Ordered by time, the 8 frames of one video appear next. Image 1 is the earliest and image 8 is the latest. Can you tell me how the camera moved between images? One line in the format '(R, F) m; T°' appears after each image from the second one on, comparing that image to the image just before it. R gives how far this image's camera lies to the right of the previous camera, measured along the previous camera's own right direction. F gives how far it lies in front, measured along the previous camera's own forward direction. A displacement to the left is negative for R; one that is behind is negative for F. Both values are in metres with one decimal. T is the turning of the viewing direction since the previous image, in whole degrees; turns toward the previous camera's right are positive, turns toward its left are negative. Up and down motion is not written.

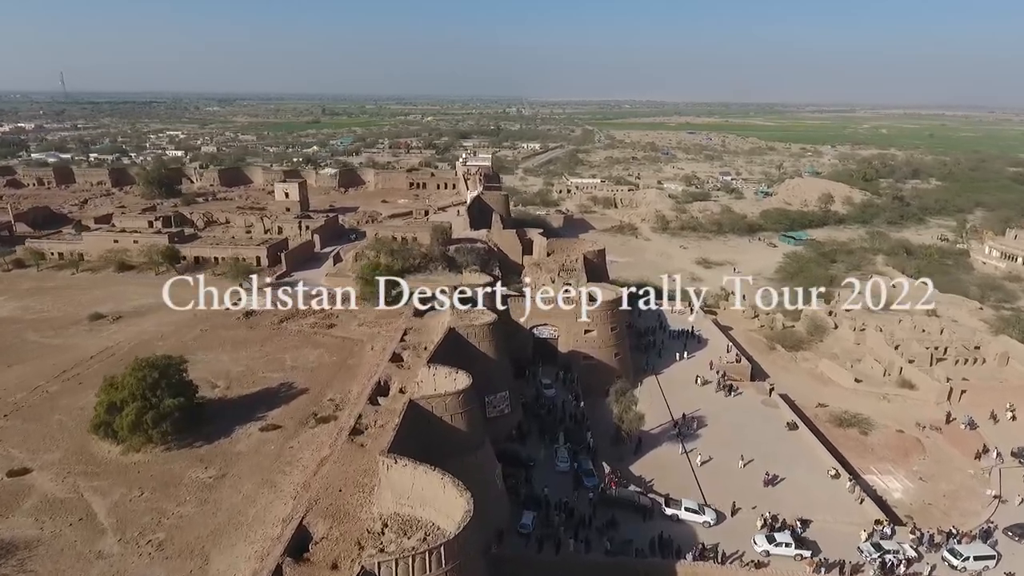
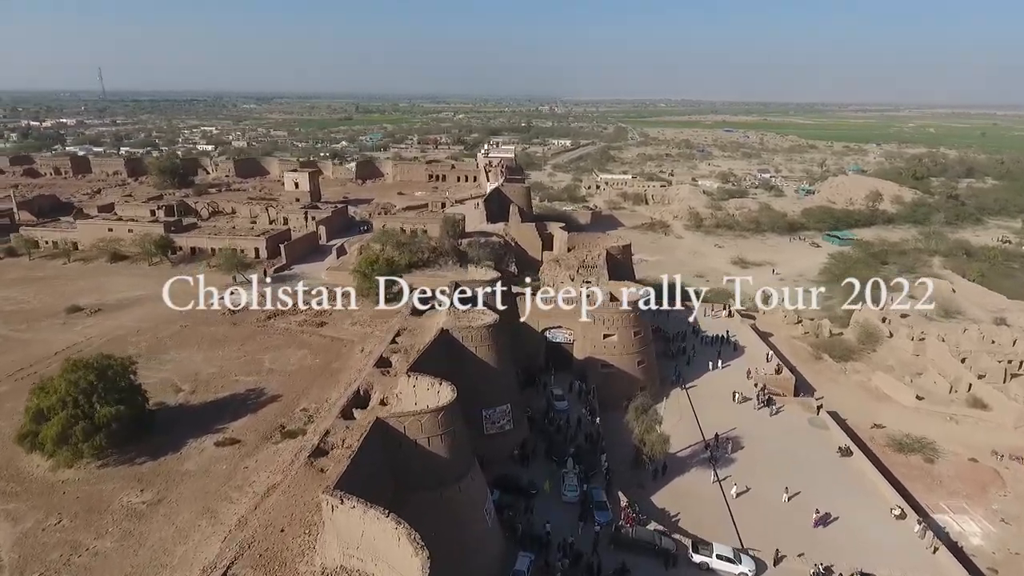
(+0.9, +3.4) m; -3°
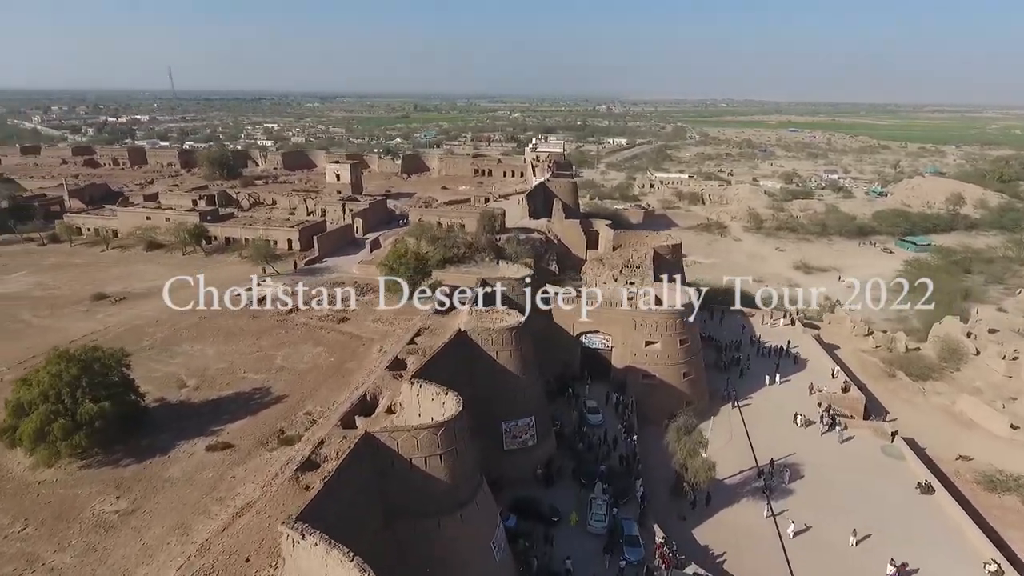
(+0.7, +2.3) m; -5°
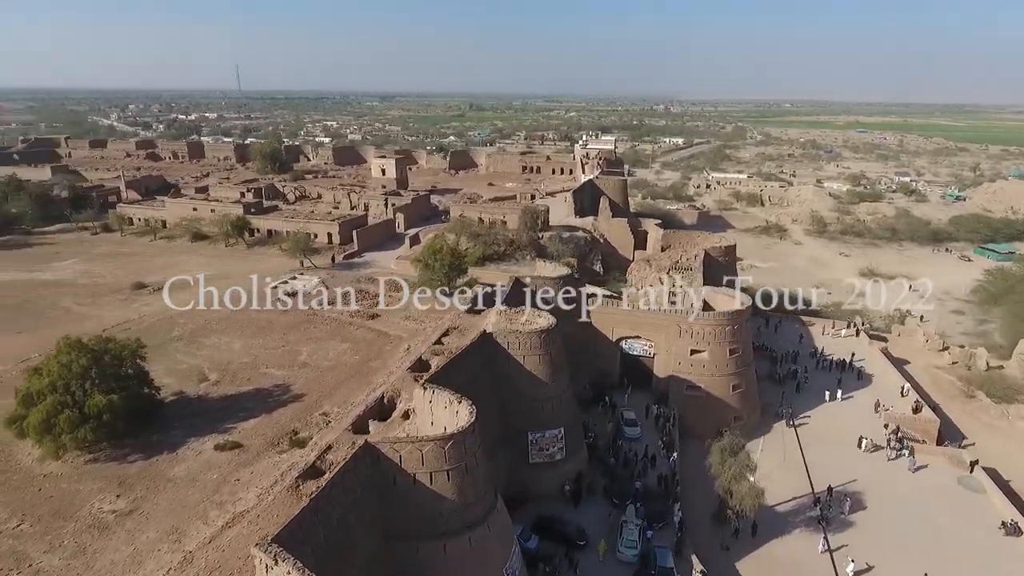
(+0.6, +1.4) m; -5°
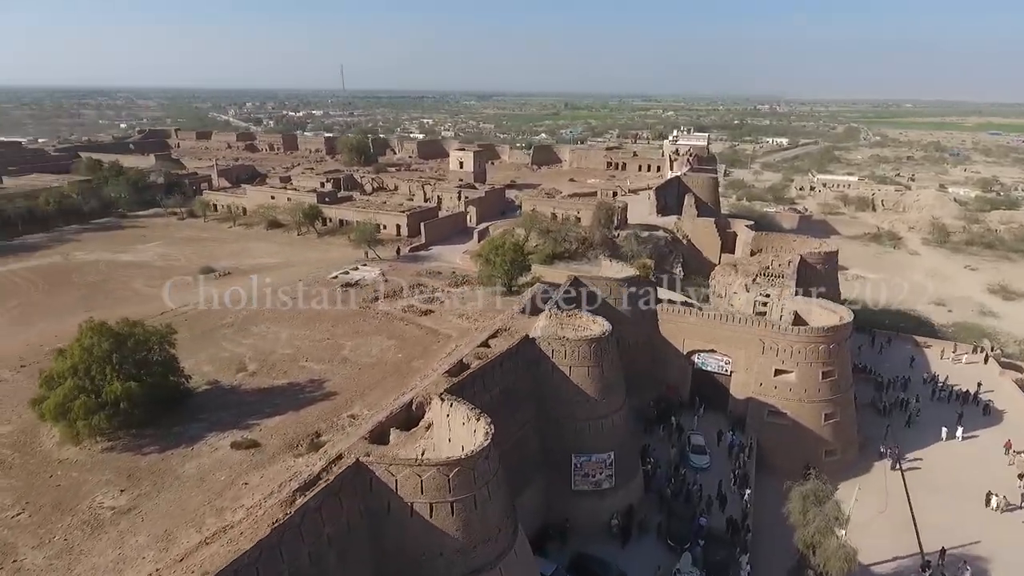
(+0.9, +2.1) m; -8°
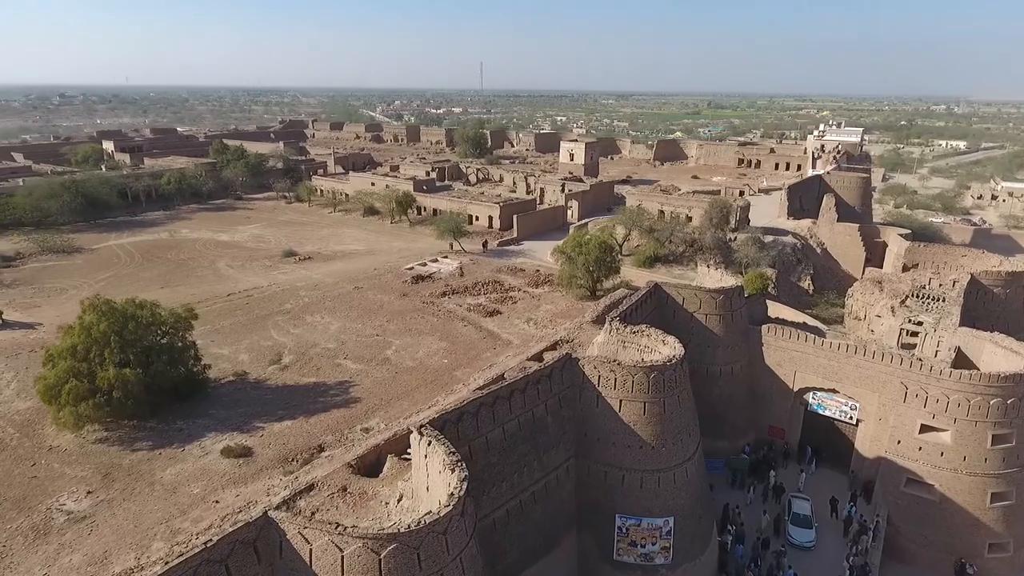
(+1.6, +3.2) m; -12°
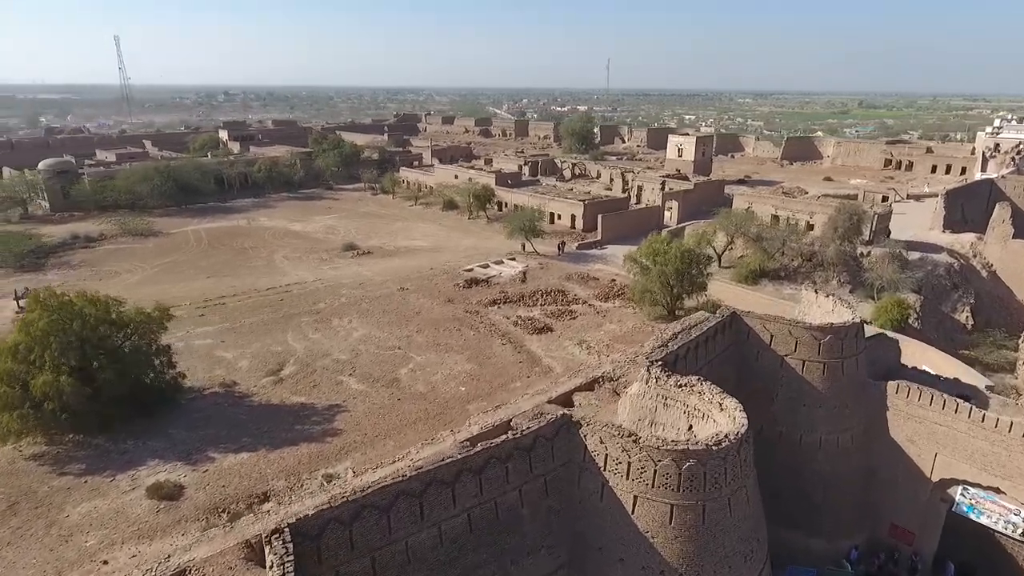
(+1.7, +3.6) m; -11°
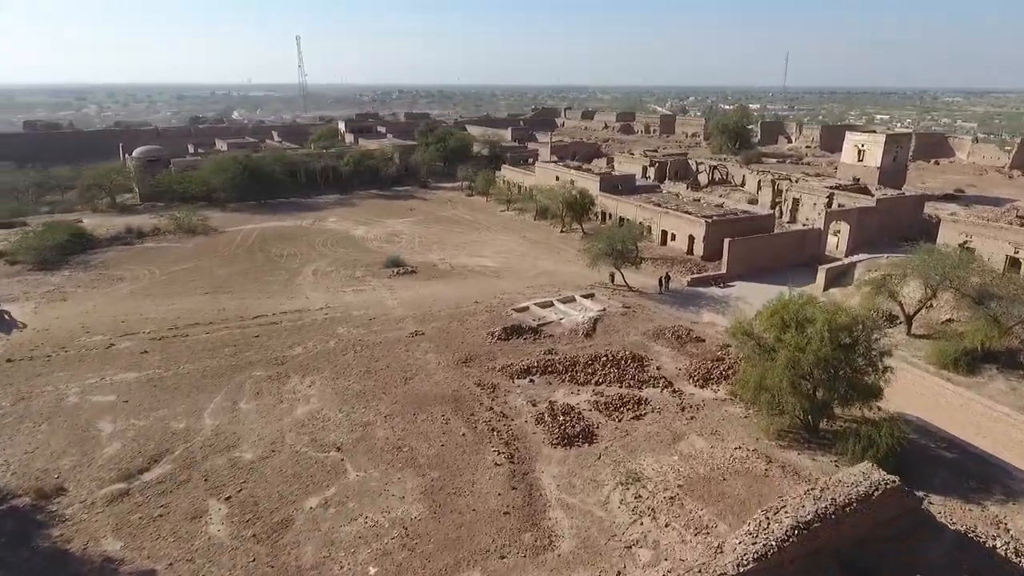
(+2.1, +6.9) m; -14°
